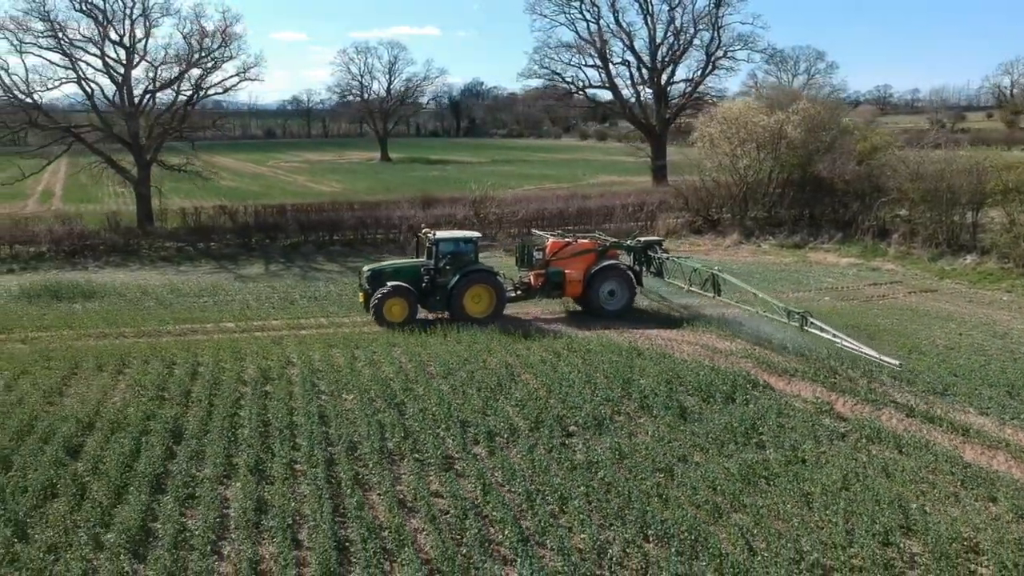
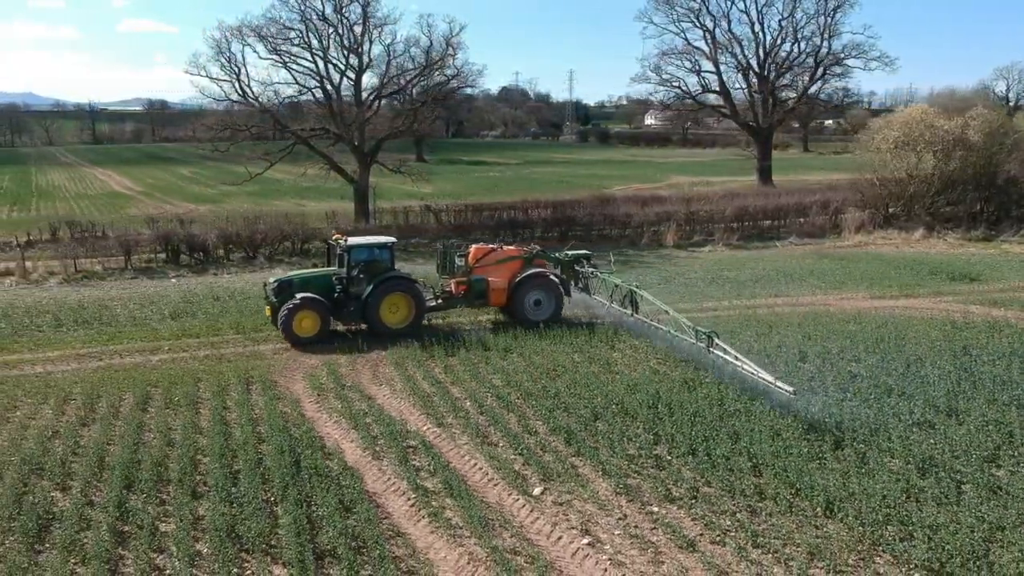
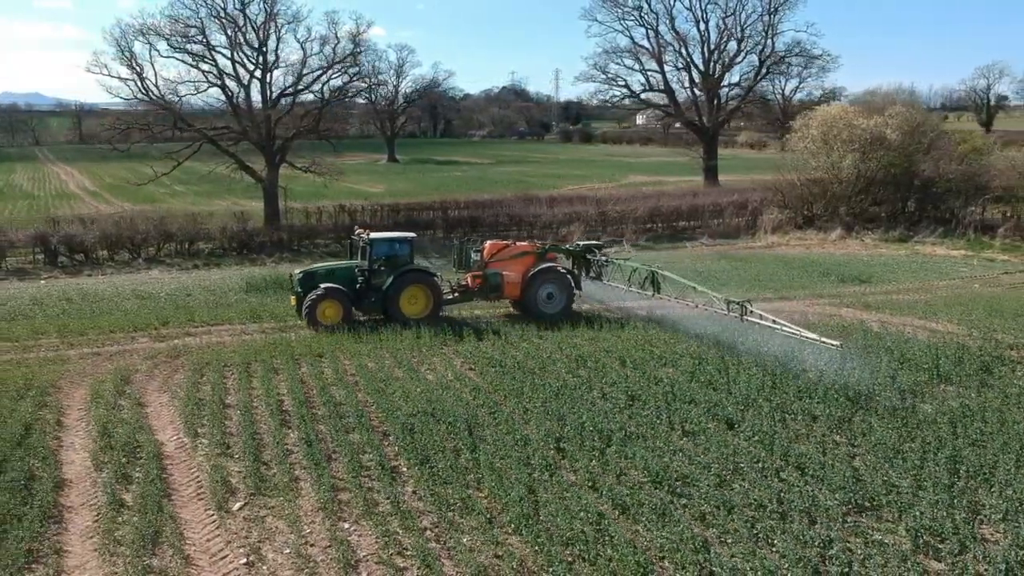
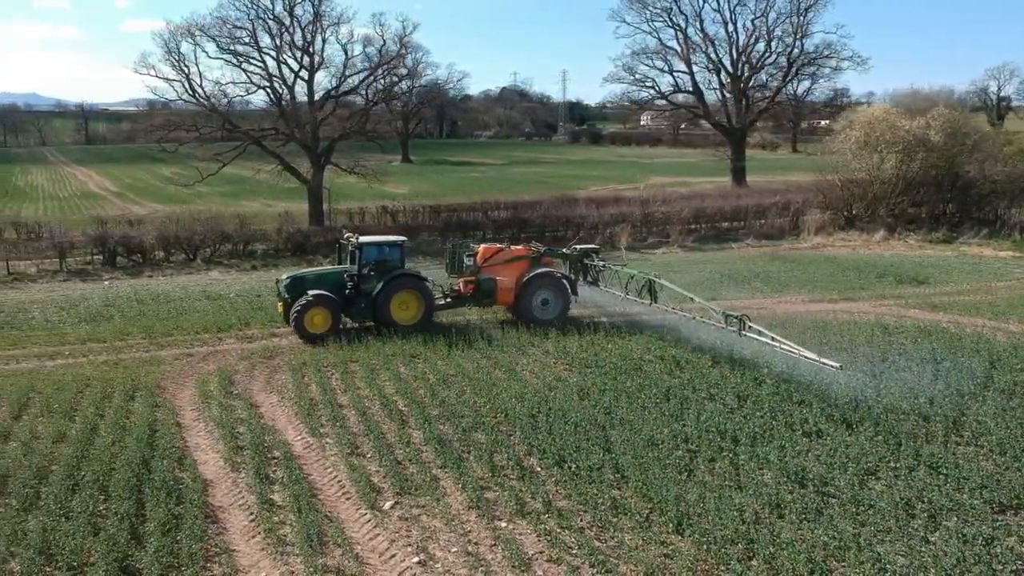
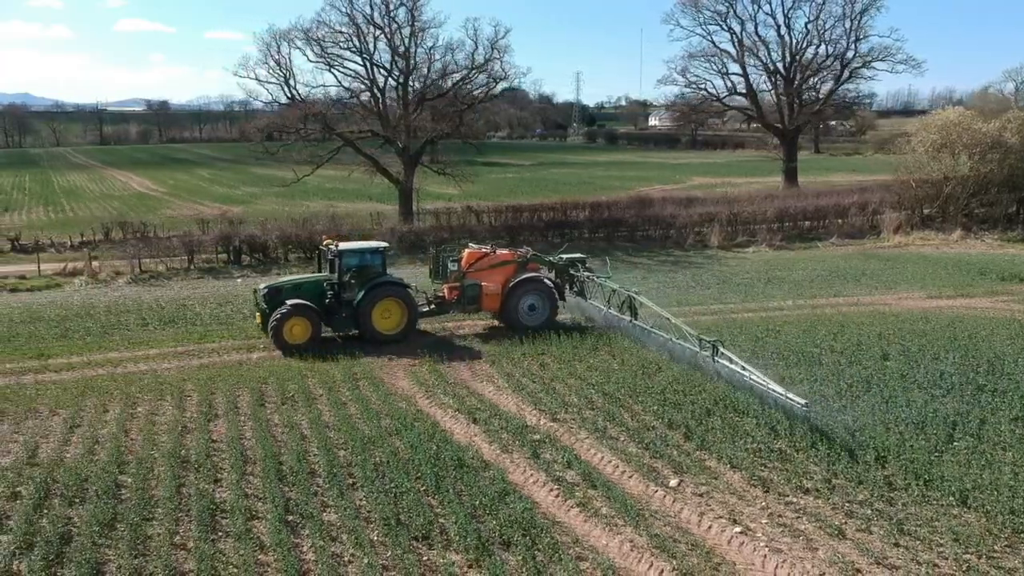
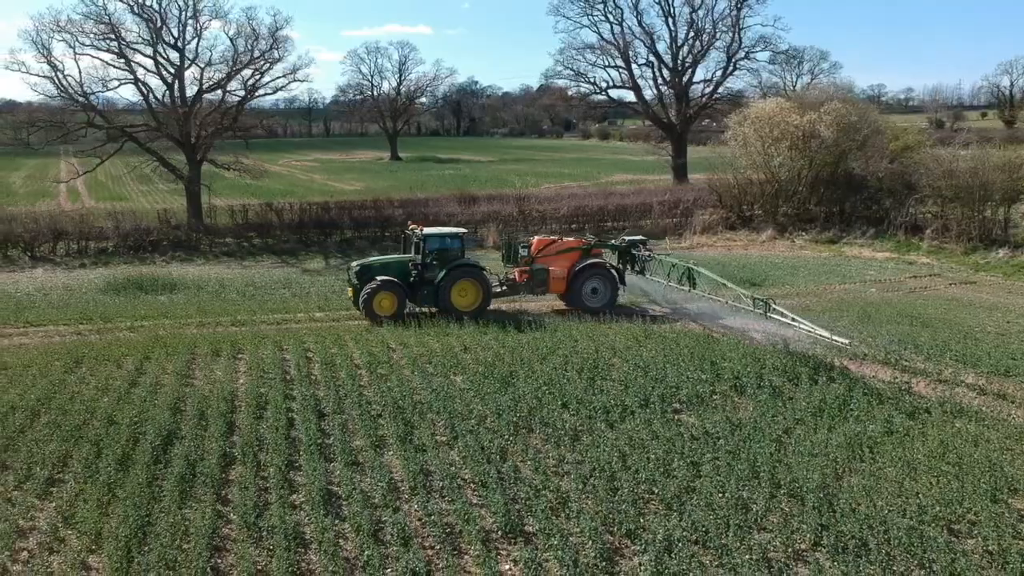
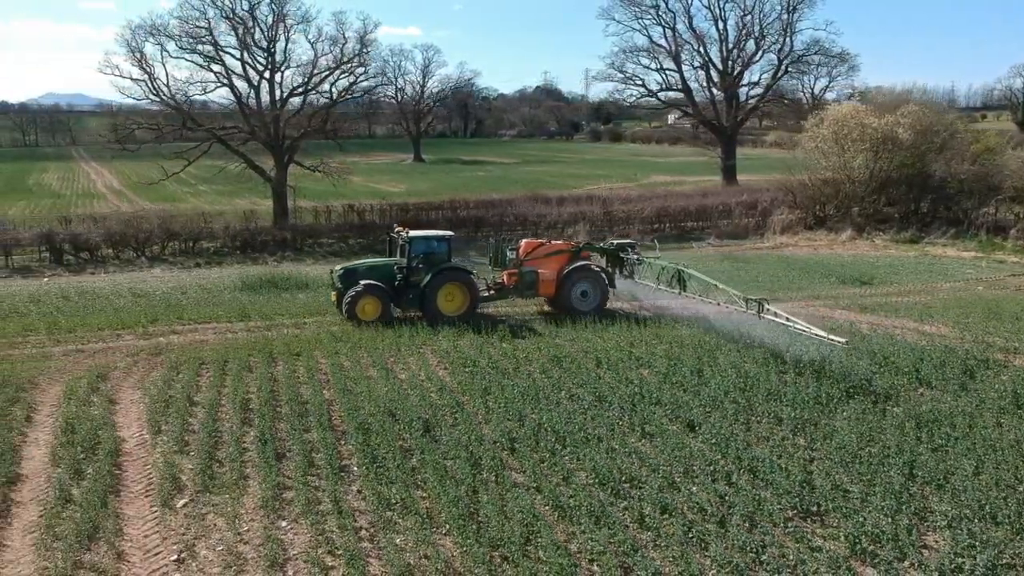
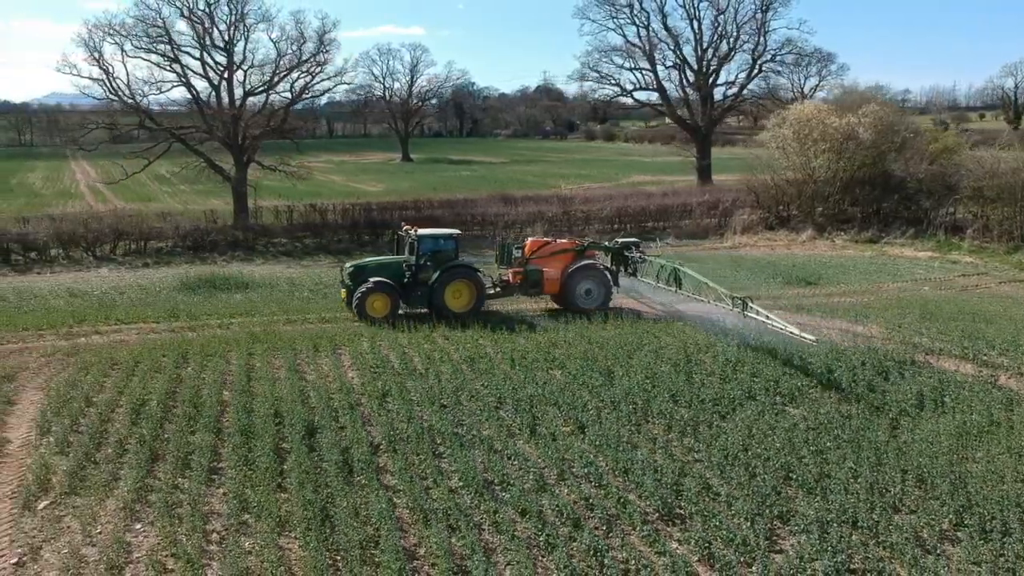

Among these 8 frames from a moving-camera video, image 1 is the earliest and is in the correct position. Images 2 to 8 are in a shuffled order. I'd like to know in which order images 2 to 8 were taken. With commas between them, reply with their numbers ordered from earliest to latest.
6, 8, 7, 3, 4, 2, 5
